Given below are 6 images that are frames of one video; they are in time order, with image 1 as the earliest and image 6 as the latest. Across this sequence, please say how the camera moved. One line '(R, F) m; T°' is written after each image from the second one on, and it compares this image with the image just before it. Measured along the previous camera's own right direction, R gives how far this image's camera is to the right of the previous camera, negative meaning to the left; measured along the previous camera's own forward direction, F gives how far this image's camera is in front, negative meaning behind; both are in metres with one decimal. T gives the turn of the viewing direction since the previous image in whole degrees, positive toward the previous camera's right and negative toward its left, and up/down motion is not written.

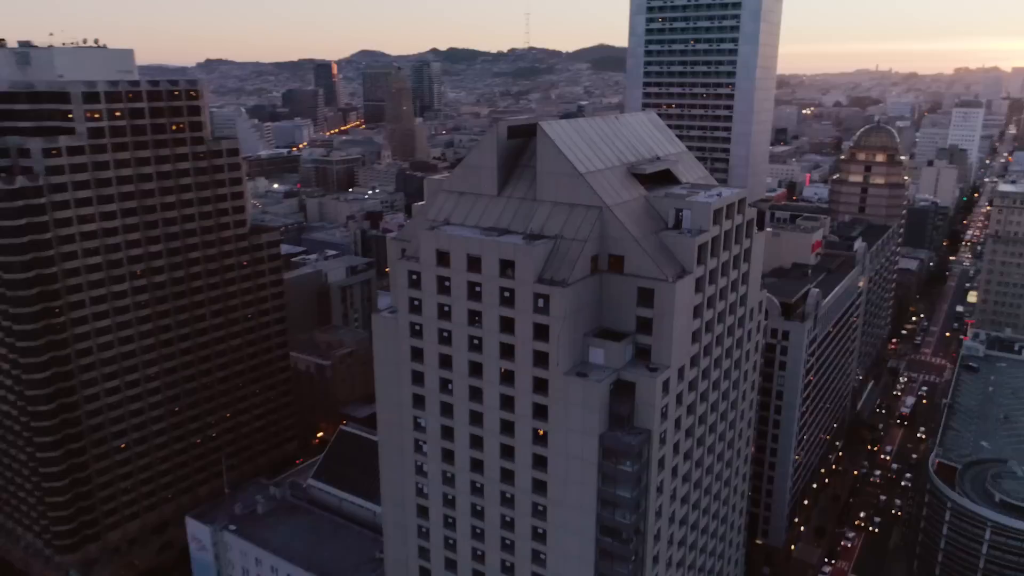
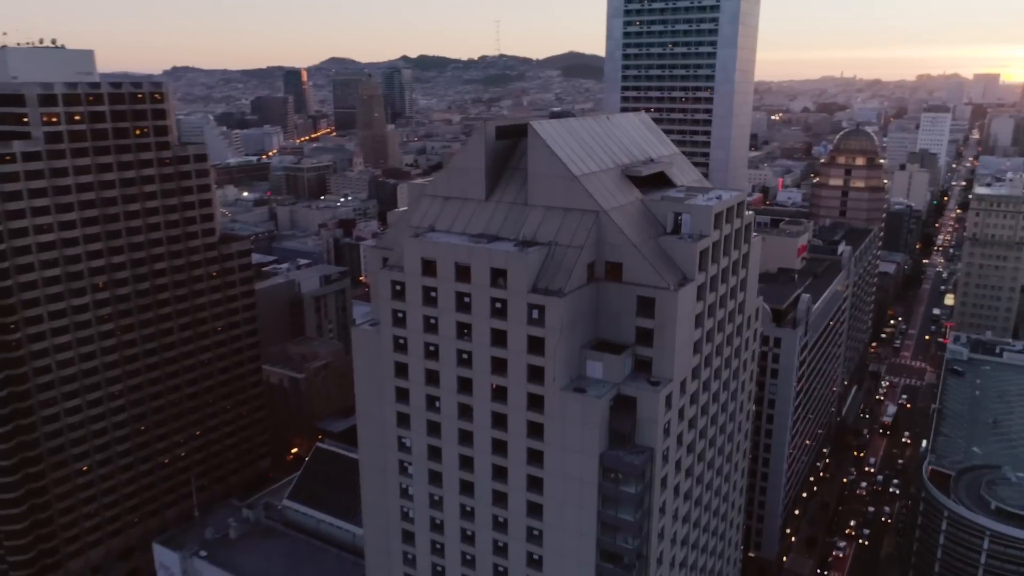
(-1.1, +3.0) m; +2°
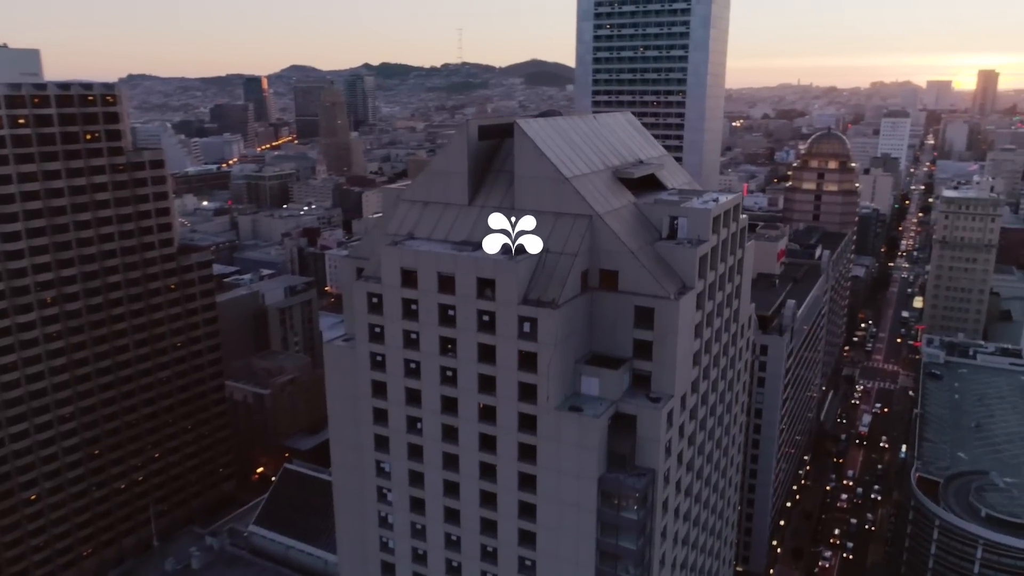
(-1.2, +3.3) m; +3°
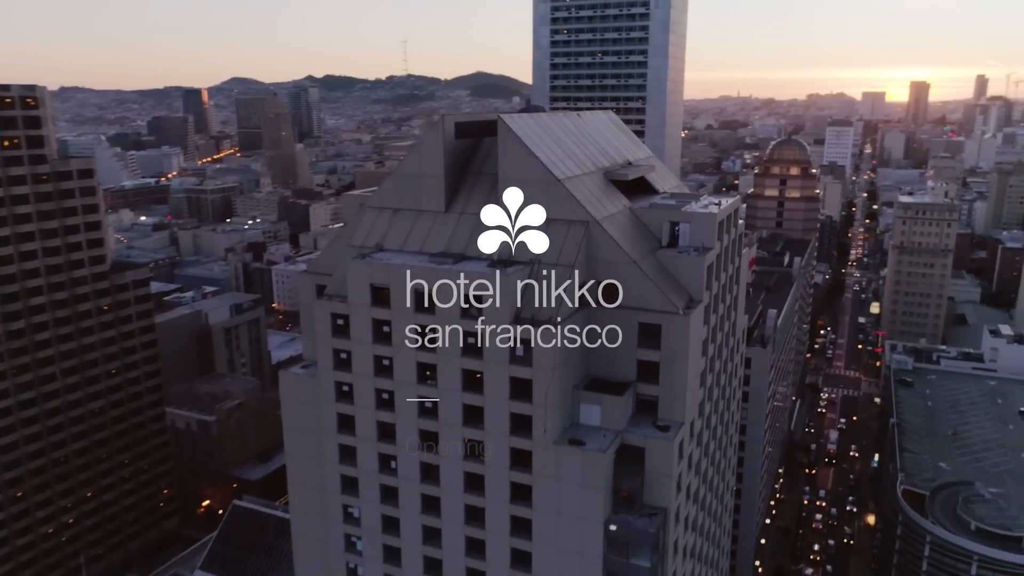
(-1.8, +5.1) m; +4°
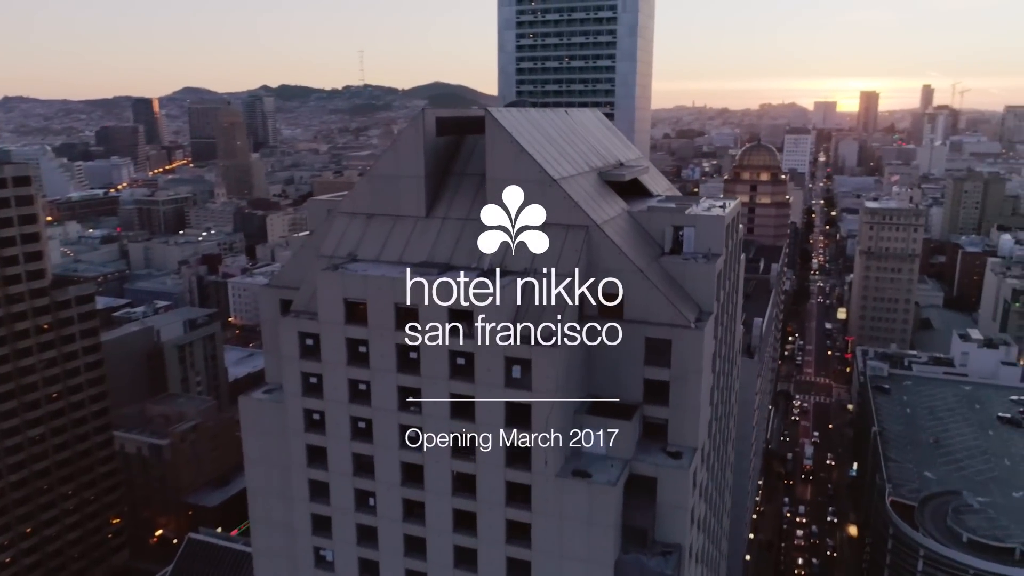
(-1.4, +3.9) m; +3°
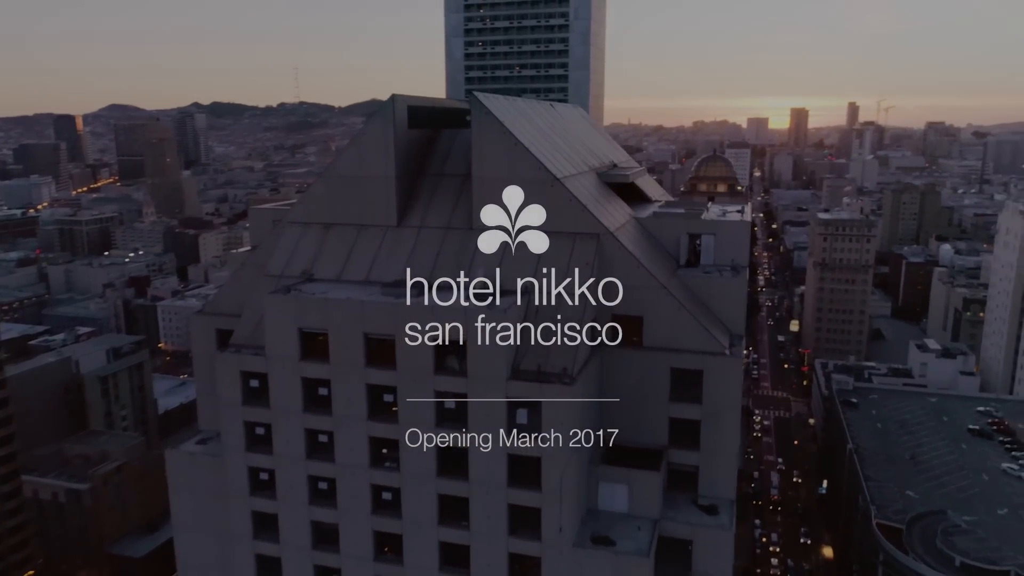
(-1.9, +6.0) m; +4°
